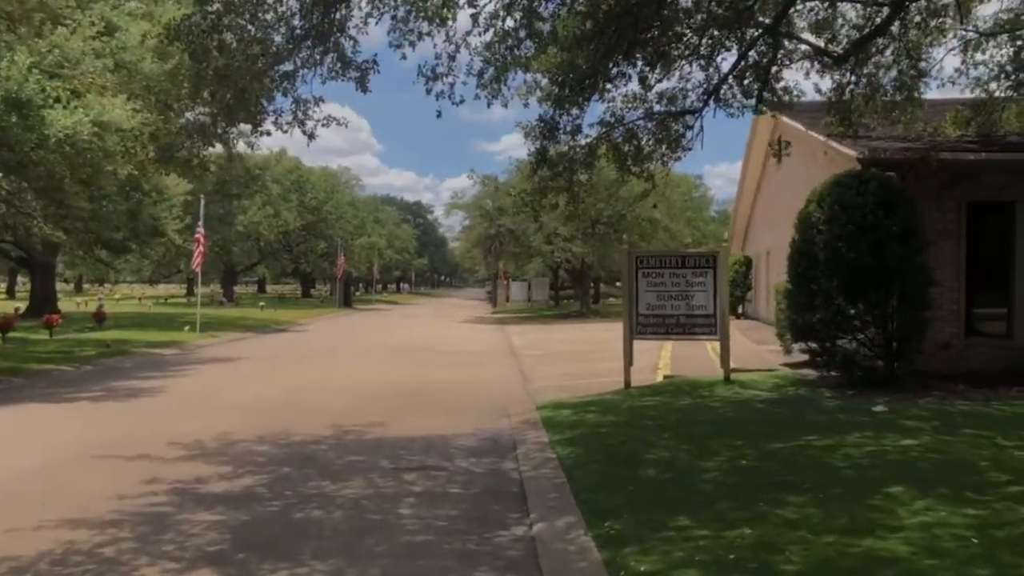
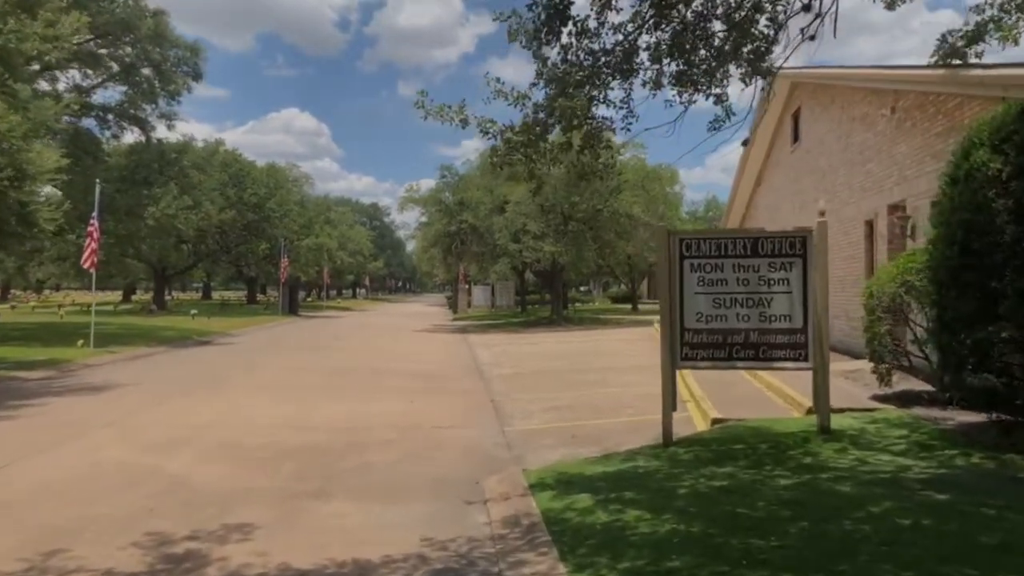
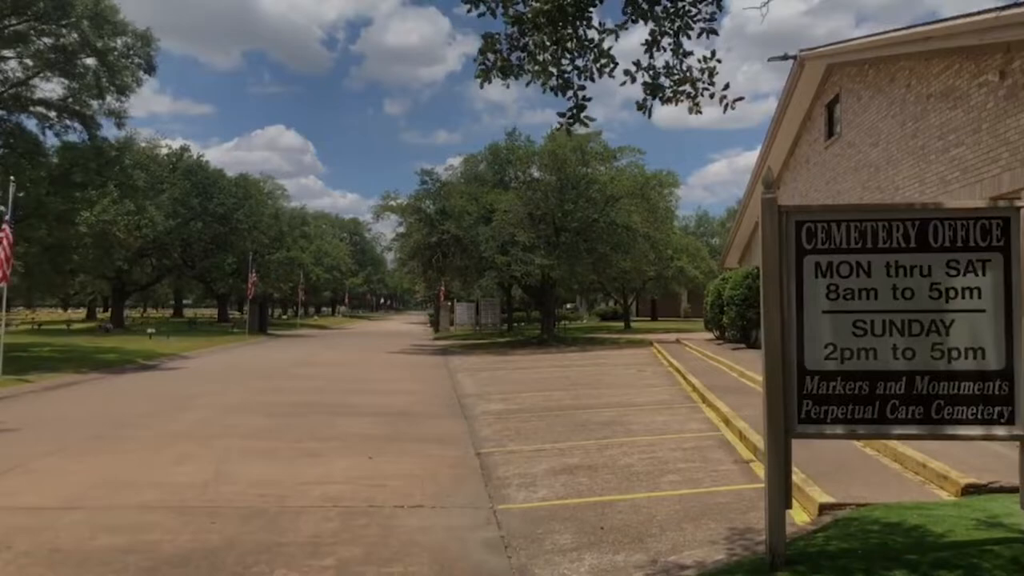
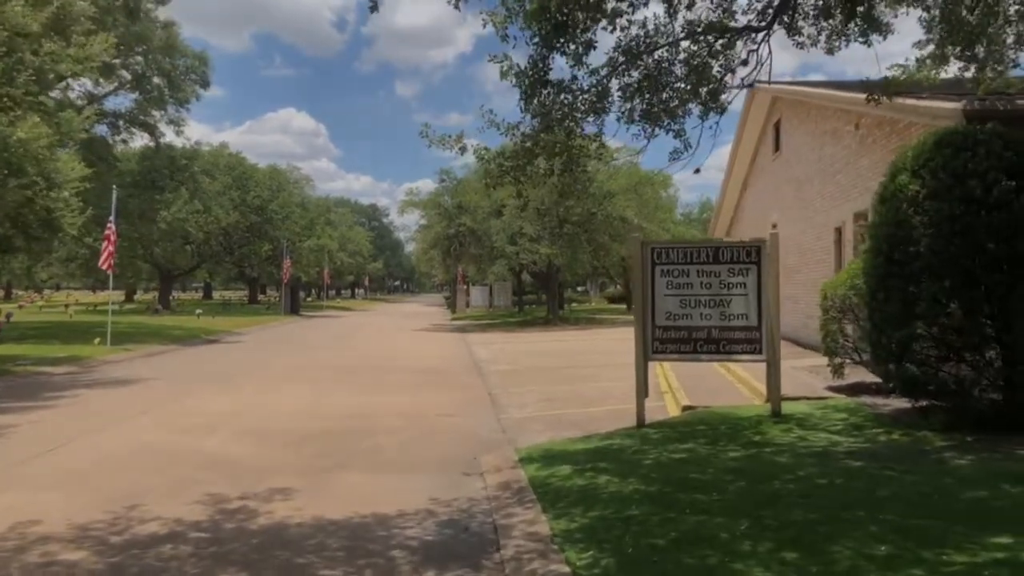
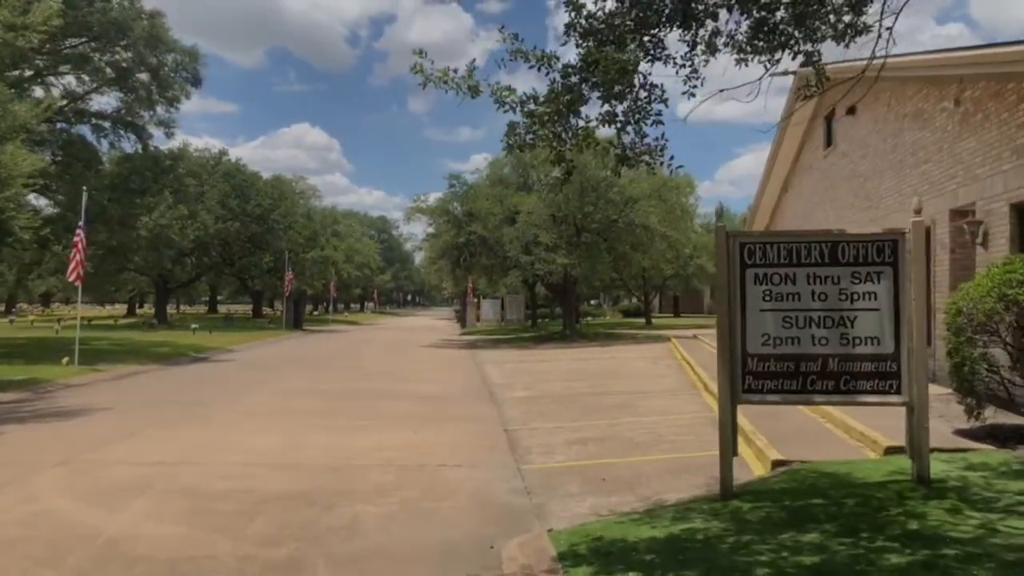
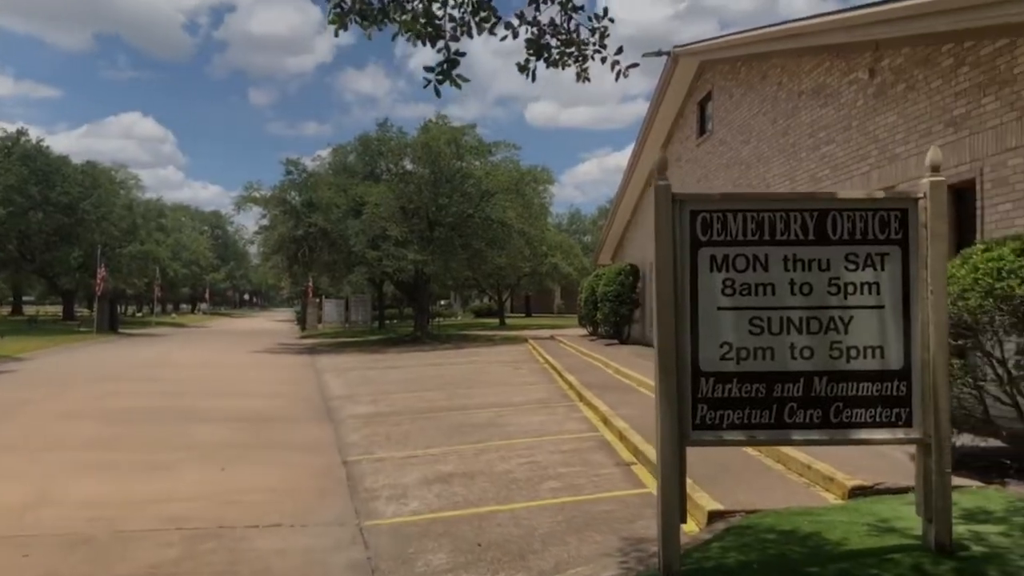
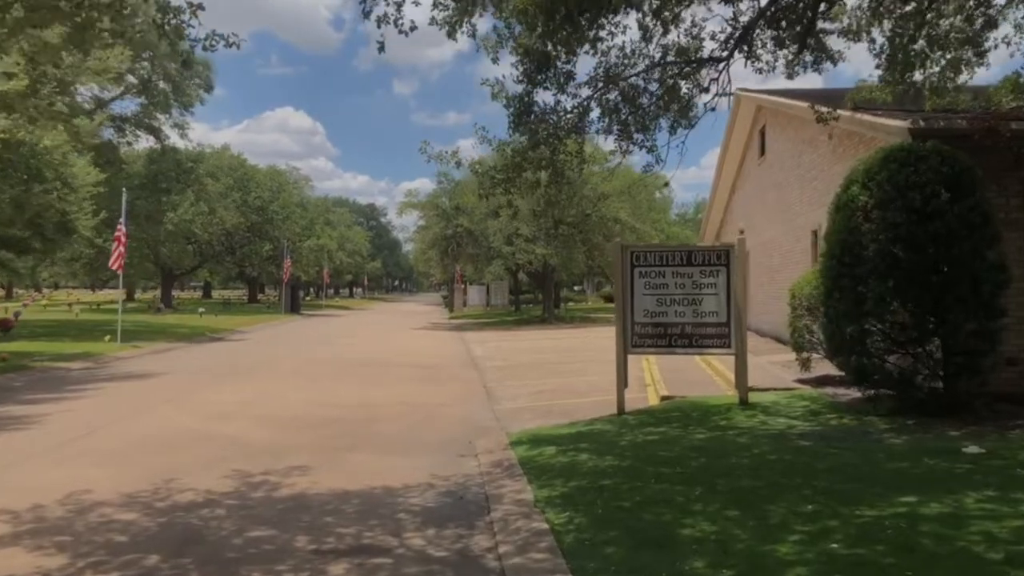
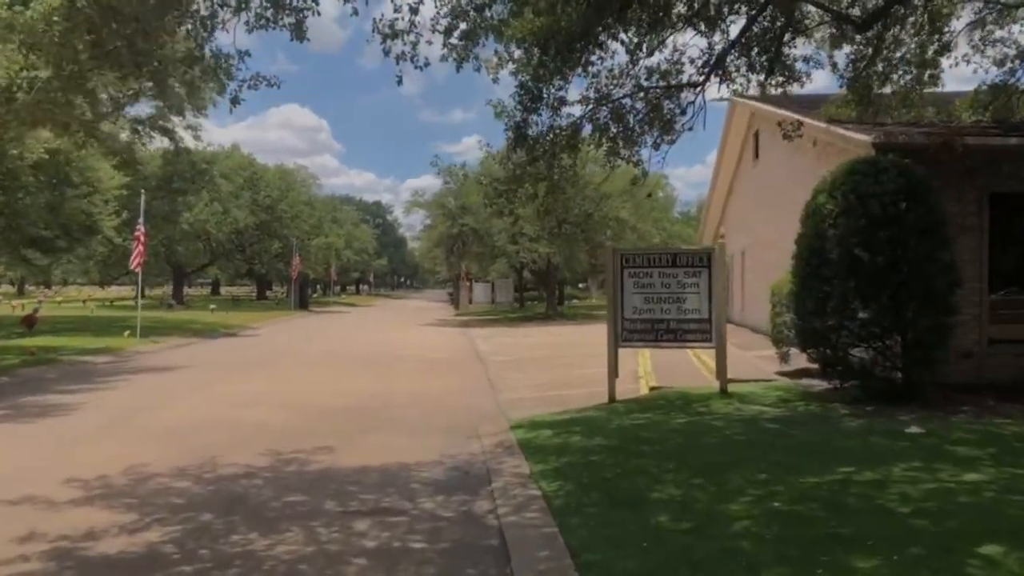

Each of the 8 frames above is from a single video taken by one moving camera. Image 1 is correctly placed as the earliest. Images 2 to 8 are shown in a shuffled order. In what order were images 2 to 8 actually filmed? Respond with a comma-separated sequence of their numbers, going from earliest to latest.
8, 7, 4, 2, 5, 3, 6
